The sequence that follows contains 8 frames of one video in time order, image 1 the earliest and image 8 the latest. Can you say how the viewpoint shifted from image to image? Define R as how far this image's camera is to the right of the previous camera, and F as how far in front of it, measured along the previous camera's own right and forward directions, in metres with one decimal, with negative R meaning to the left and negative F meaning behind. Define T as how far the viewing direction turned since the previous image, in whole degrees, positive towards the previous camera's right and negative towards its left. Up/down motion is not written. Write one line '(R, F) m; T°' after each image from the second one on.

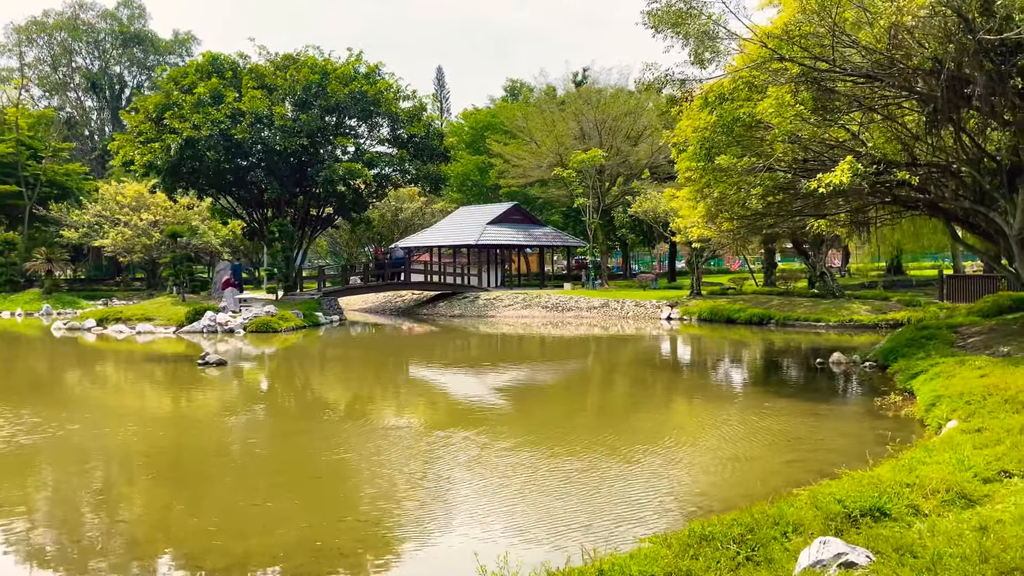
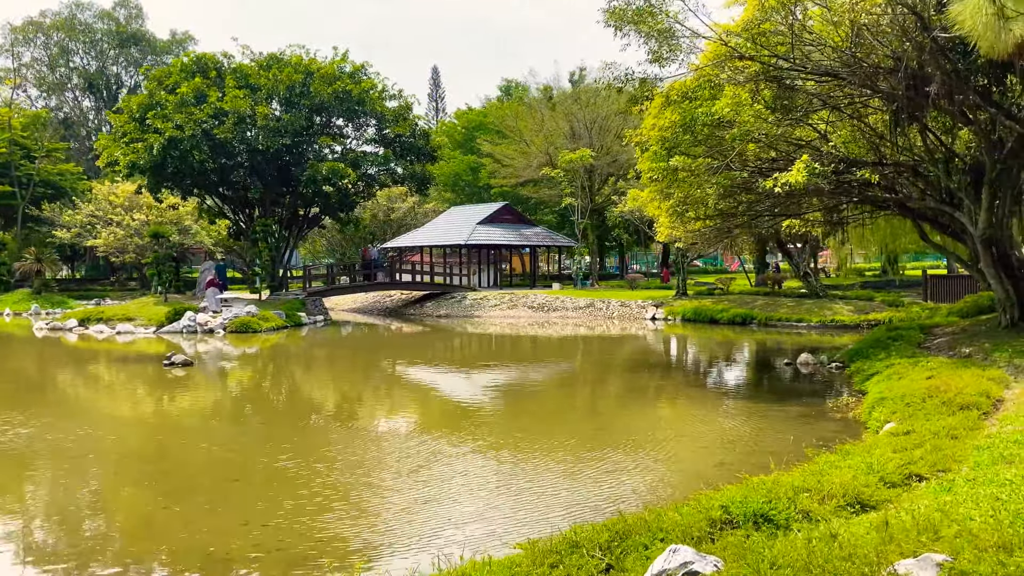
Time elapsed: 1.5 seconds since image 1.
(+0.8, +0.1) m; 0°
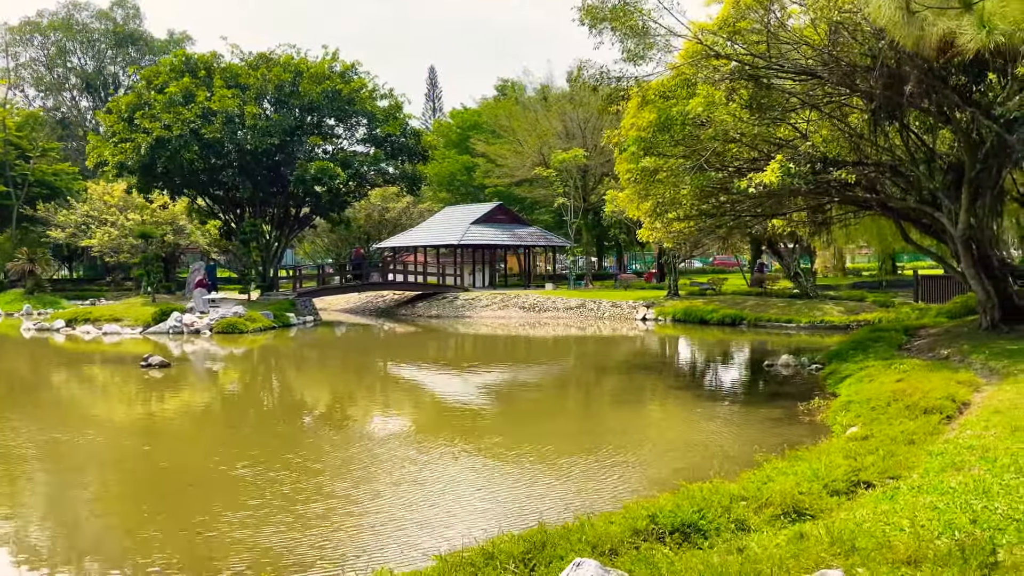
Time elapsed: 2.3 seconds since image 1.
(+0.5, +0.1) m; 0°
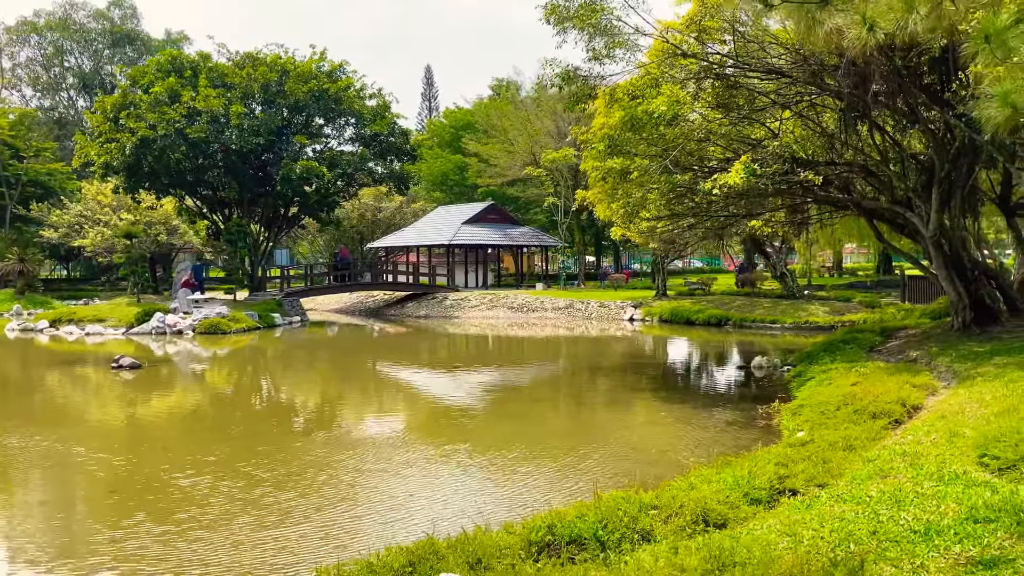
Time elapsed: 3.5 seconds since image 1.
(+0.6, +0.1) m; 0°
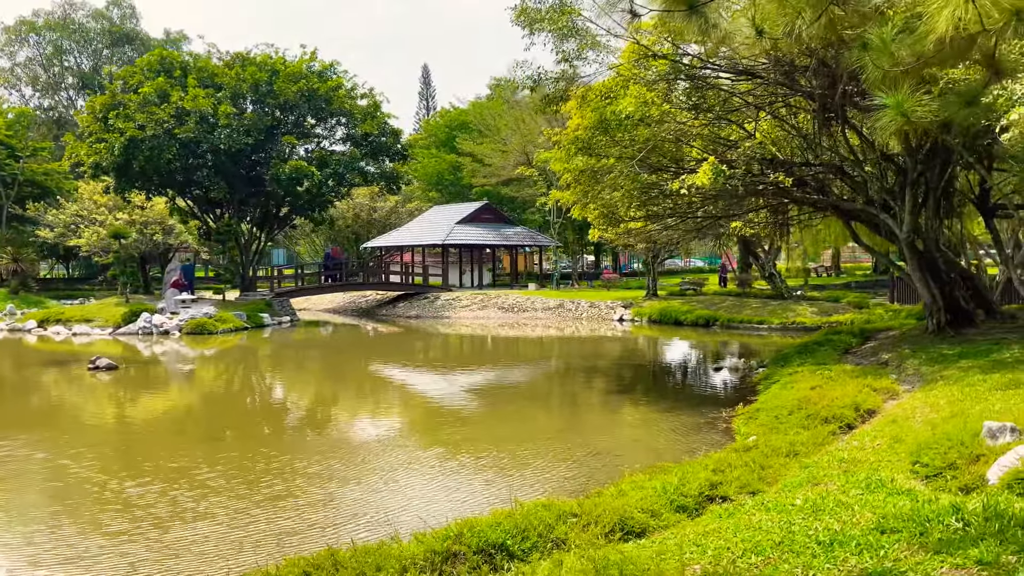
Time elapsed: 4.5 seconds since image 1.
(+0.5, 0.0) m; 0°
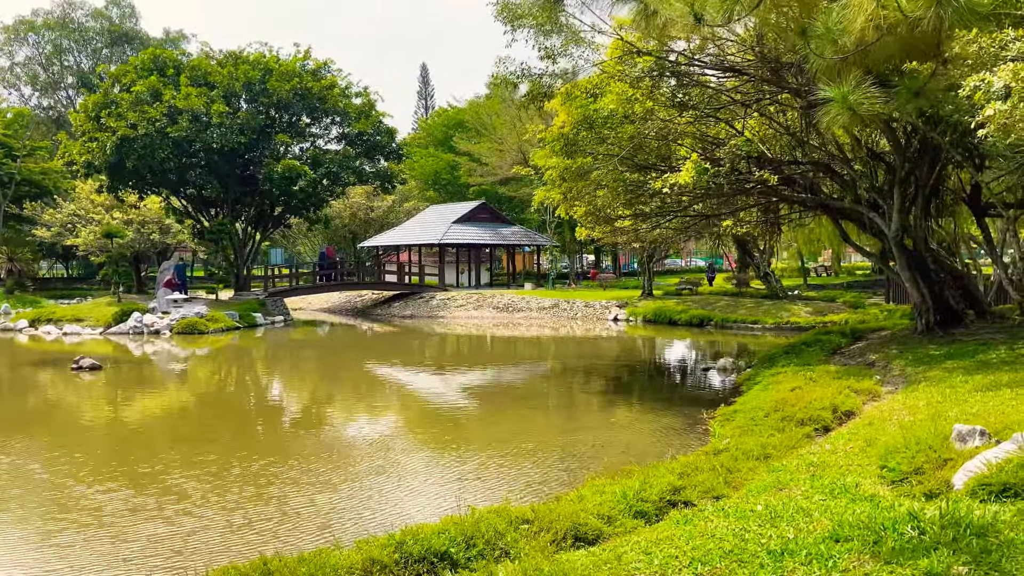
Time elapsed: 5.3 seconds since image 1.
(+0.3, +0.1) m; 0°
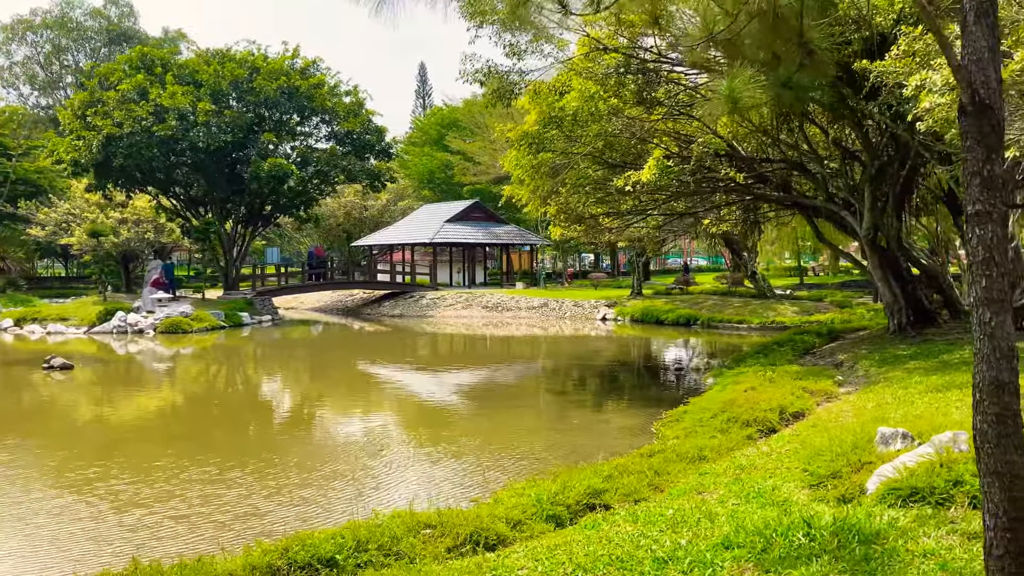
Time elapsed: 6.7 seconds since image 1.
(+0.6, +0.1) m; 0°
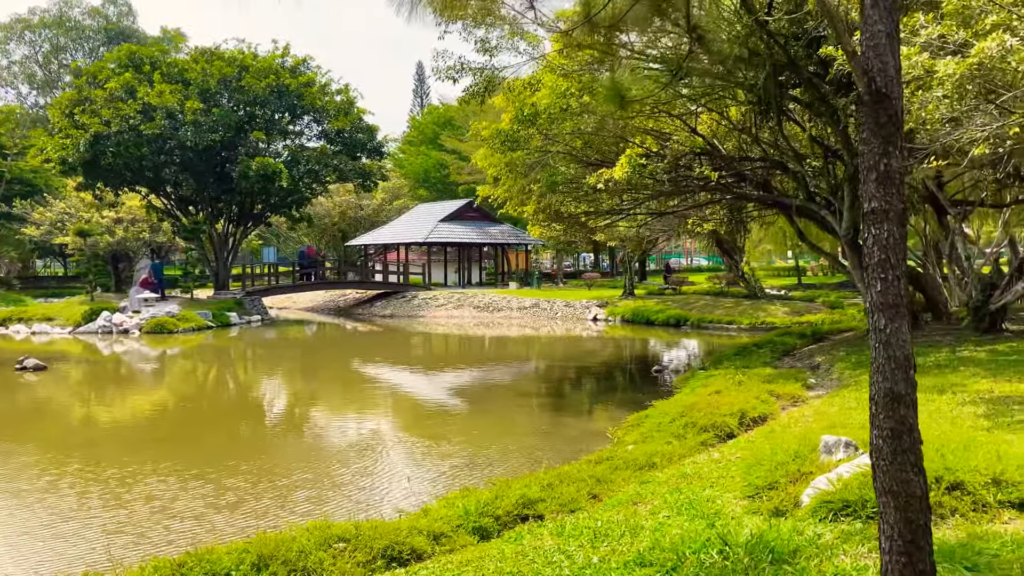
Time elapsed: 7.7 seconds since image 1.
(+0.5, +0.2) m; 0°
